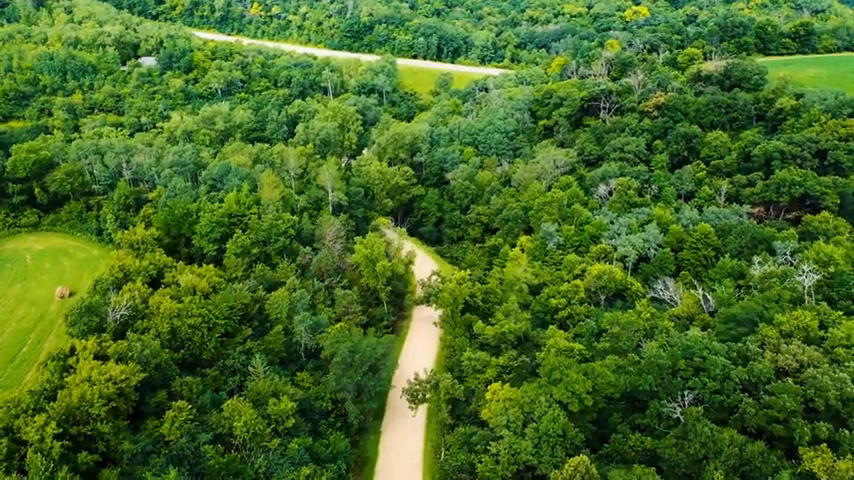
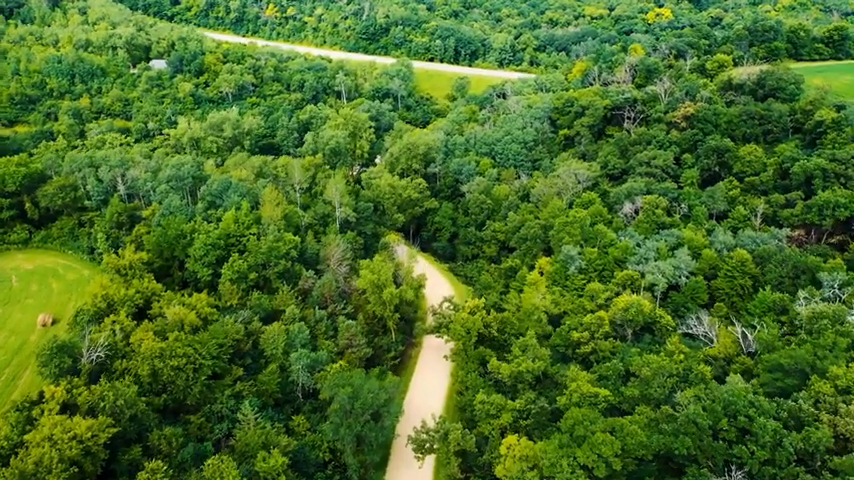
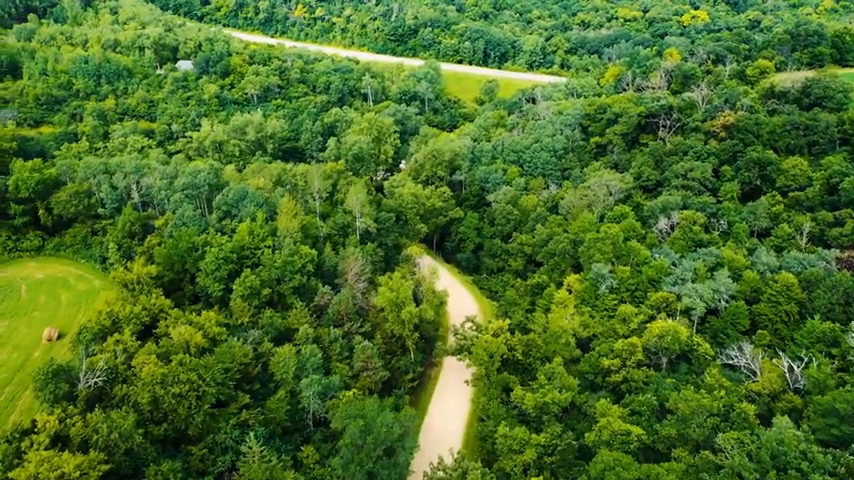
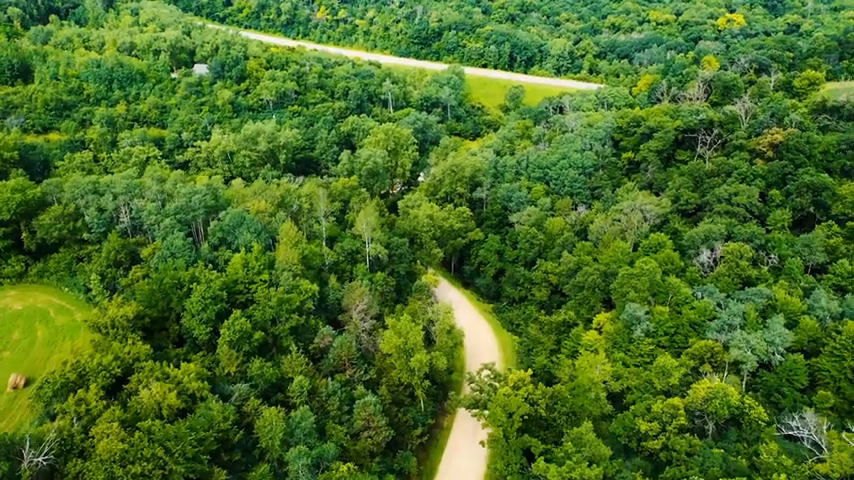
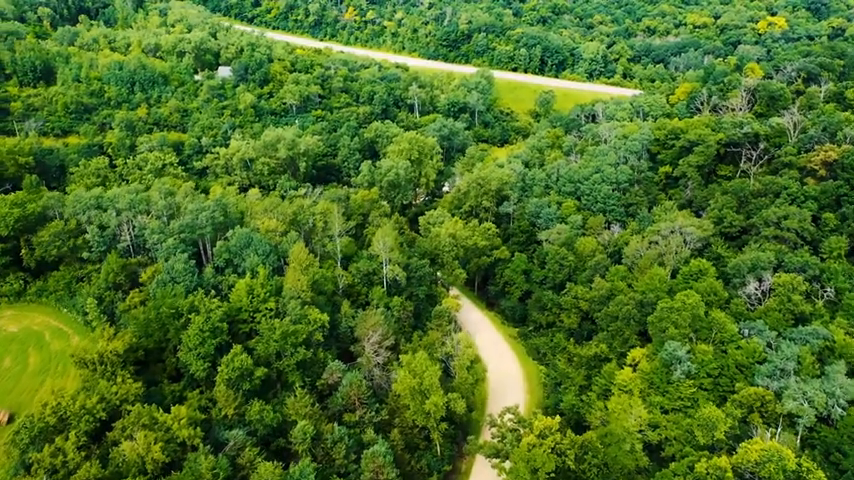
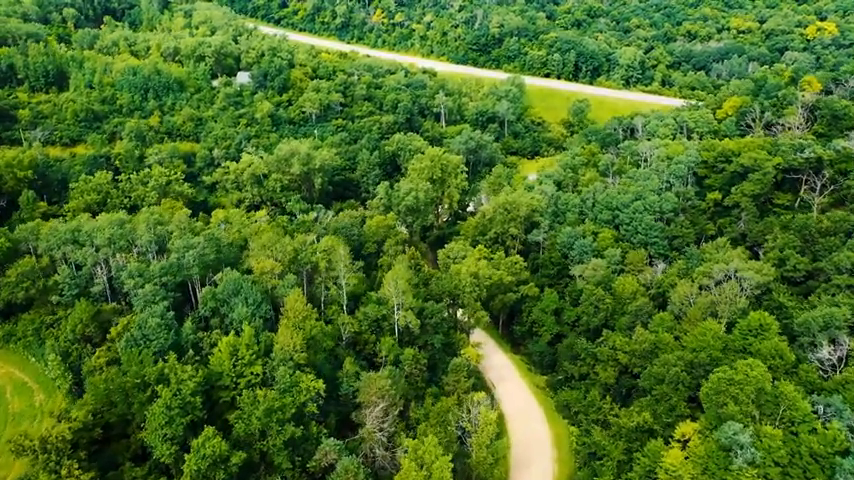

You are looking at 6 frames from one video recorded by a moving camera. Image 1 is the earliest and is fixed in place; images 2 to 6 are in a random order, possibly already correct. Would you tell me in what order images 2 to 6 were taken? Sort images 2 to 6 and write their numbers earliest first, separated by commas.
2, 3, 4, 5, 6
